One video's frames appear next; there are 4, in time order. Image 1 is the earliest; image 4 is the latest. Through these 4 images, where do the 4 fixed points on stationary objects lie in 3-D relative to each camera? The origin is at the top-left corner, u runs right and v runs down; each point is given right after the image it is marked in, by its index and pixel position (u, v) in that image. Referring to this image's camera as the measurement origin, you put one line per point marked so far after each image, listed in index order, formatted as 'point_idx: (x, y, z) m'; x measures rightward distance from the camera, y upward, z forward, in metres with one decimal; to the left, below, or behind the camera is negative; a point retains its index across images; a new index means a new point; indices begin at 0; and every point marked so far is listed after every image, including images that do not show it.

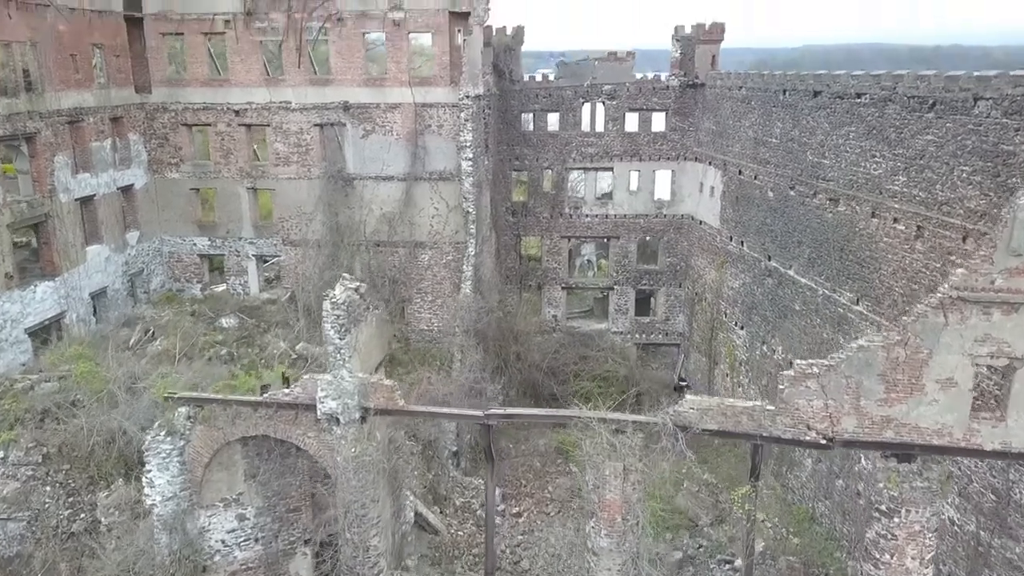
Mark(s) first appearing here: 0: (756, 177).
0: (+6.1, +2.8, +19.8) m
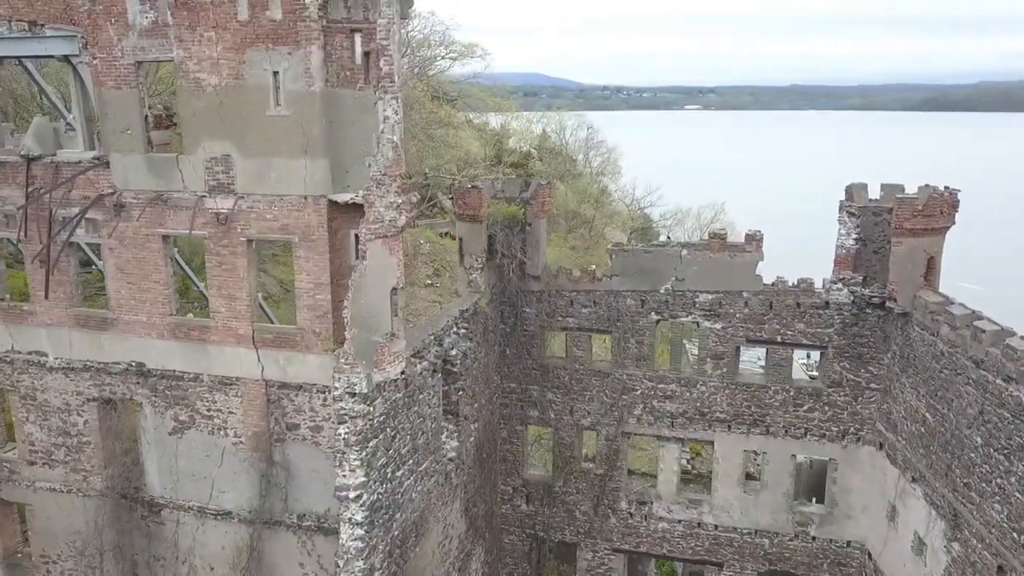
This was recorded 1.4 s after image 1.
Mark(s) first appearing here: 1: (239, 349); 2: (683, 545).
0: (+5.3, -3.4, +7.7) m
1: (-3.2, -0.7, +9.5) m
2: (+2.8, -4.3, +13.5) m
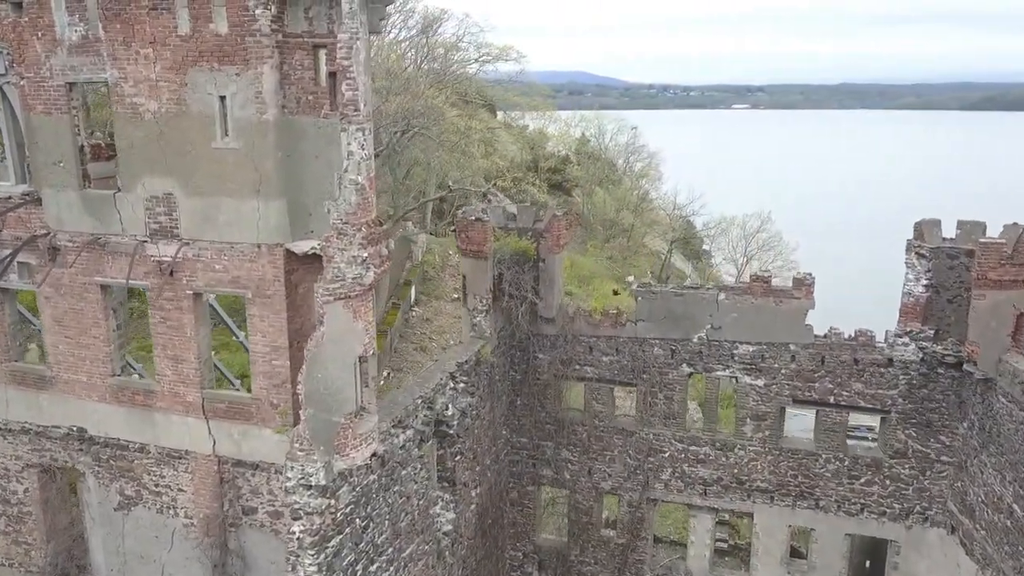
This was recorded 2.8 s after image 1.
0: (+5.1, -4.1, +5.8) m
1: (-3.3, -1.3, +8.1) m
2: (+2.9, -5.0, +11.7) m
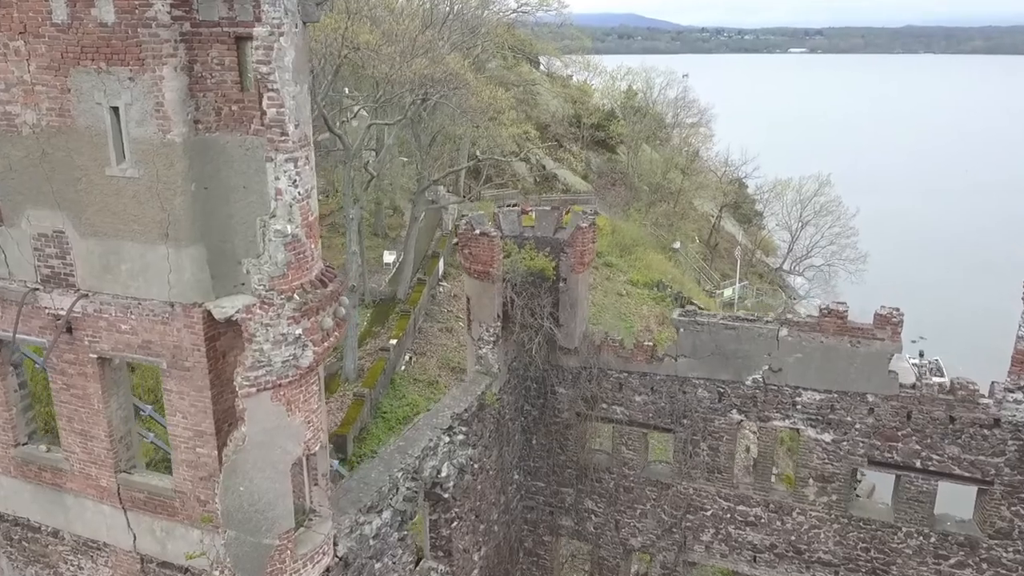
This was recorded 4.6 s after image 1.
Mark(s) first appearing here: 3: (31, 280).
0: (+4.9, -4.8, +3.9) m
1: (-3.3, -1.8, +6.5) m
2: (+3.1, -5.3, +10.0) m
3: (-3.6, +0.1, +6.0) m
